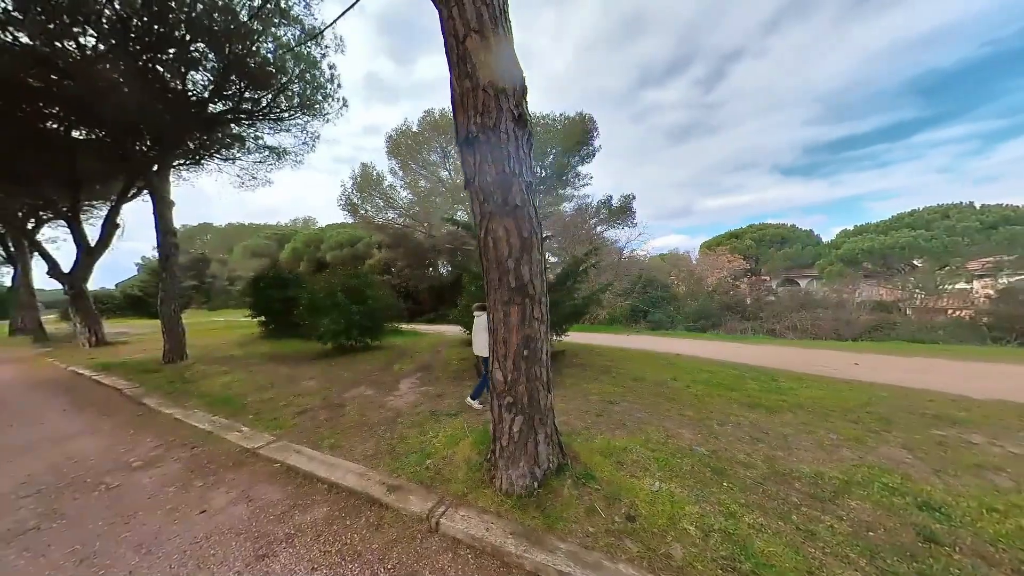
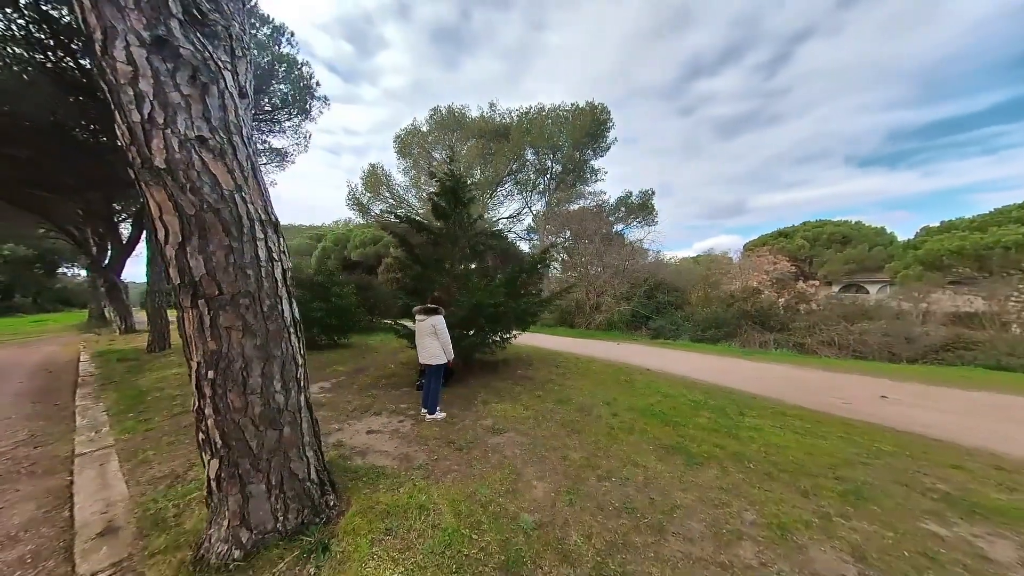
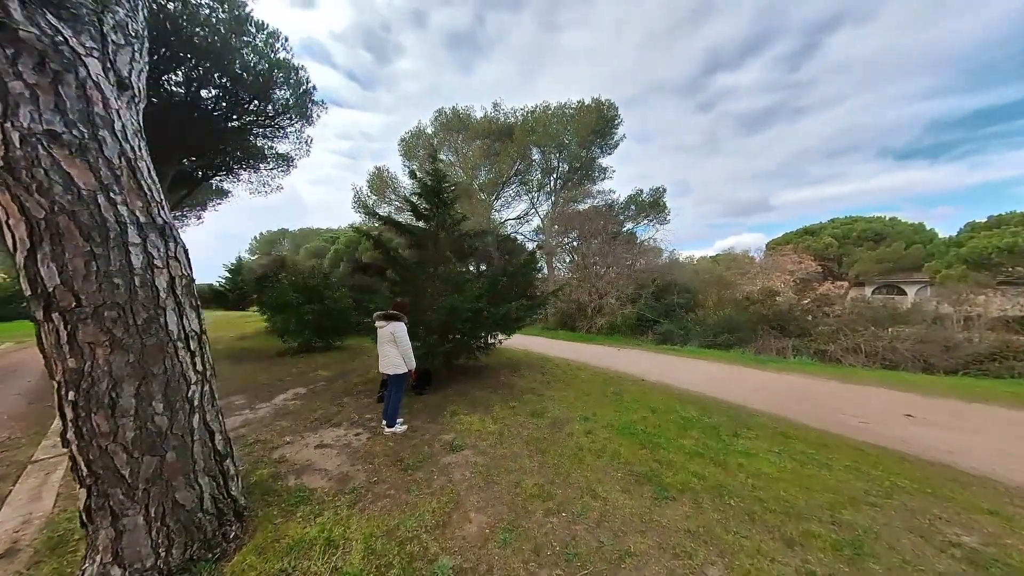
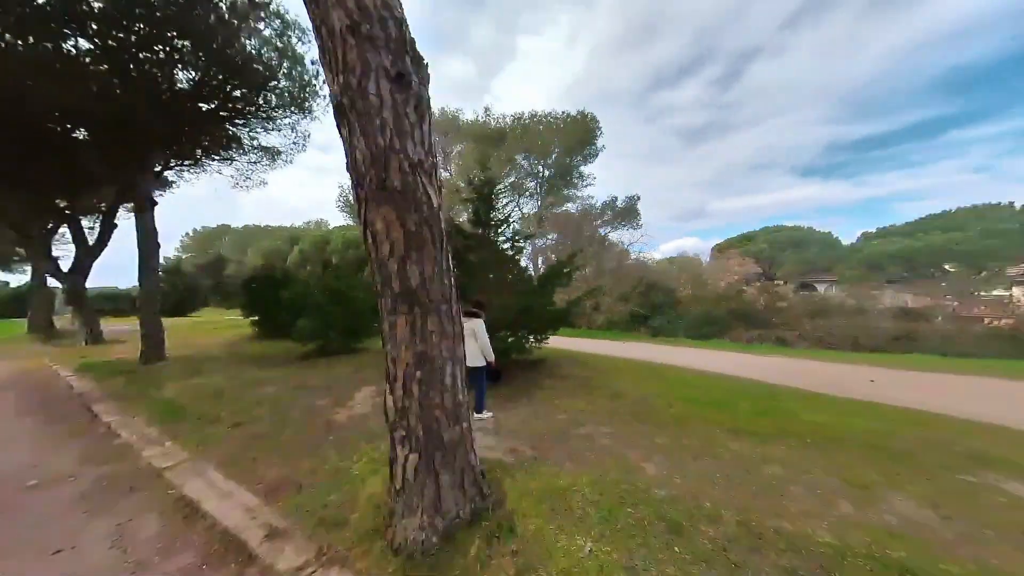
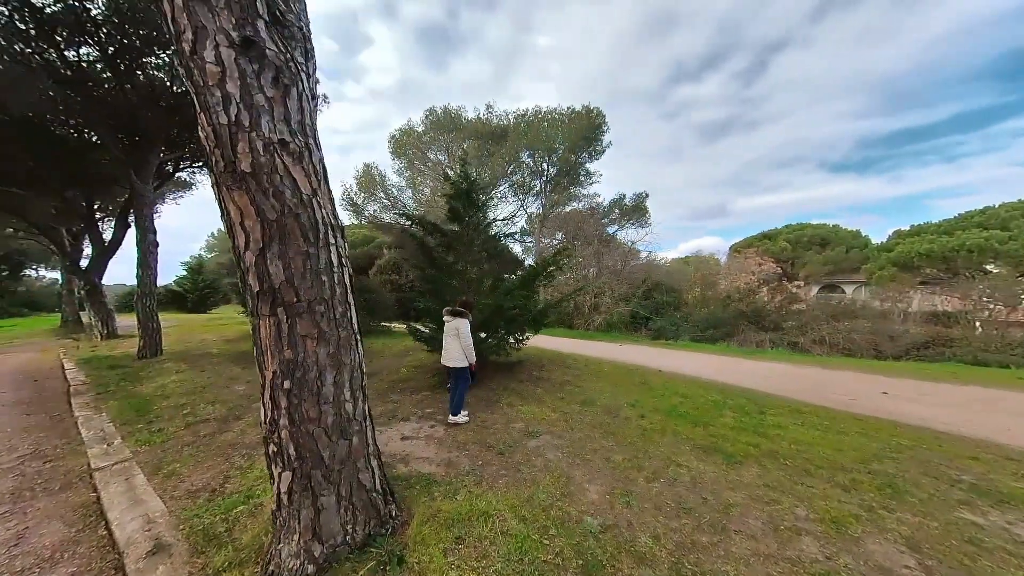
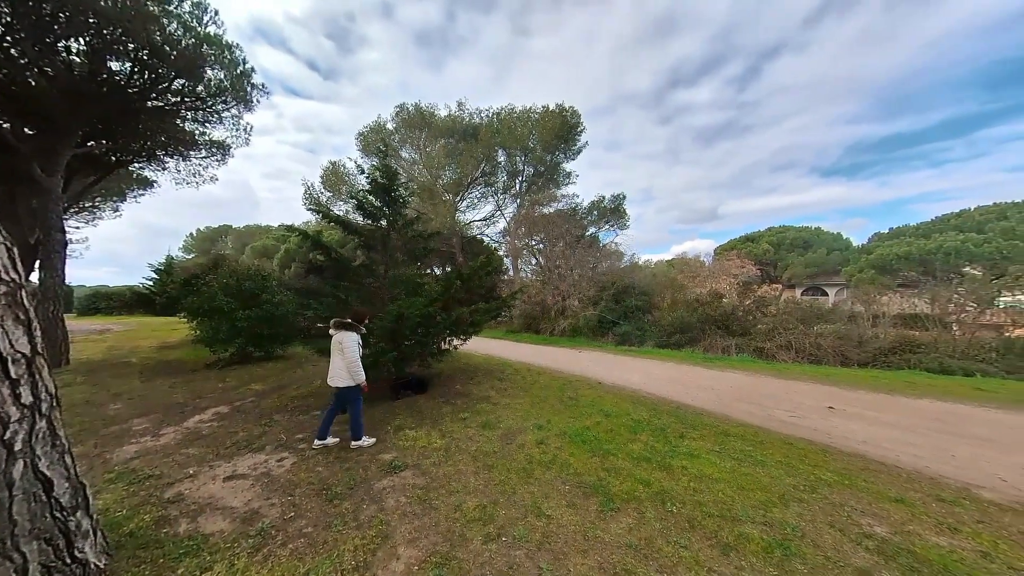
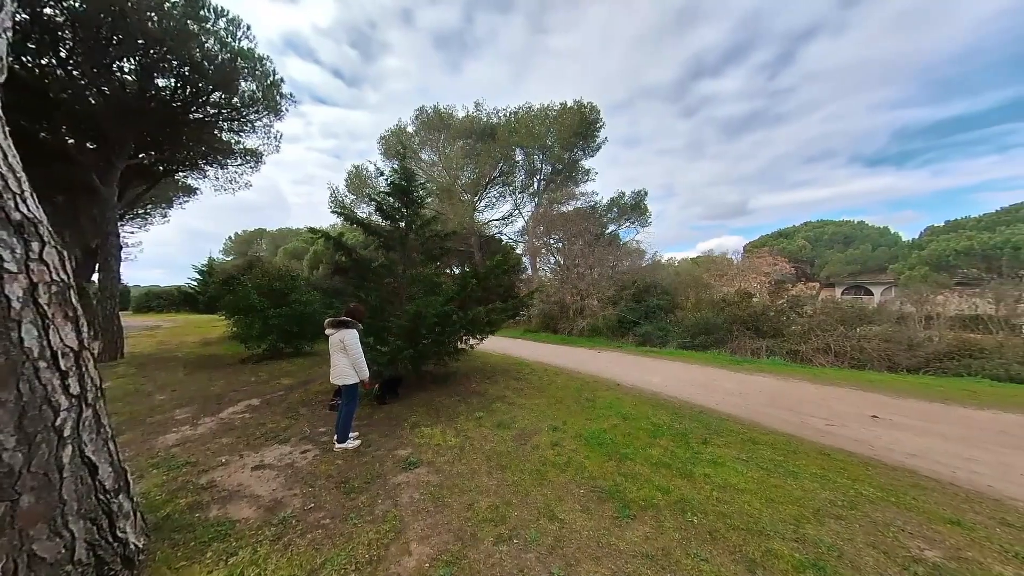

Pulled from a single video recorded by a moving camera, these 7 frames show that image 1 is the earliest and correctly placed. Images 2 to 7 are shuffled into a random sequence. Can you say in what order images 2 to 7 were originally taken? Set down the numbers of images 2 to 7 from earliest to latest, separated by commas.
4, 5, 2, 3, 7, 6
